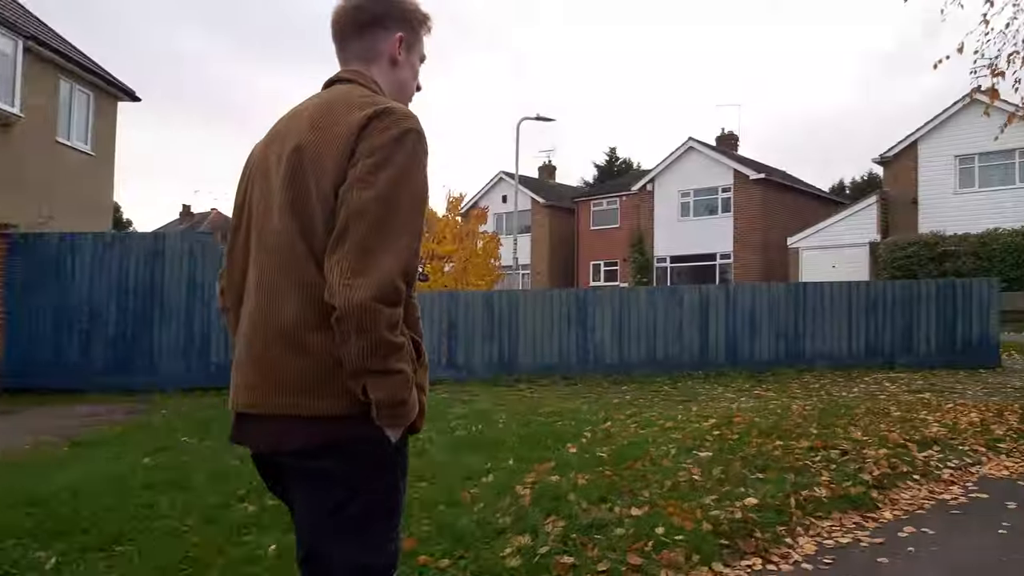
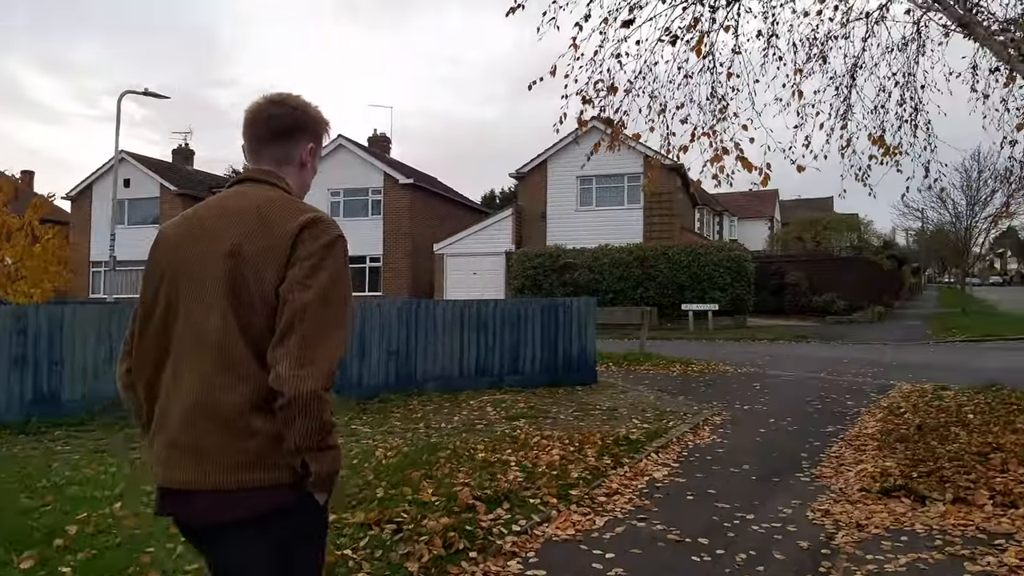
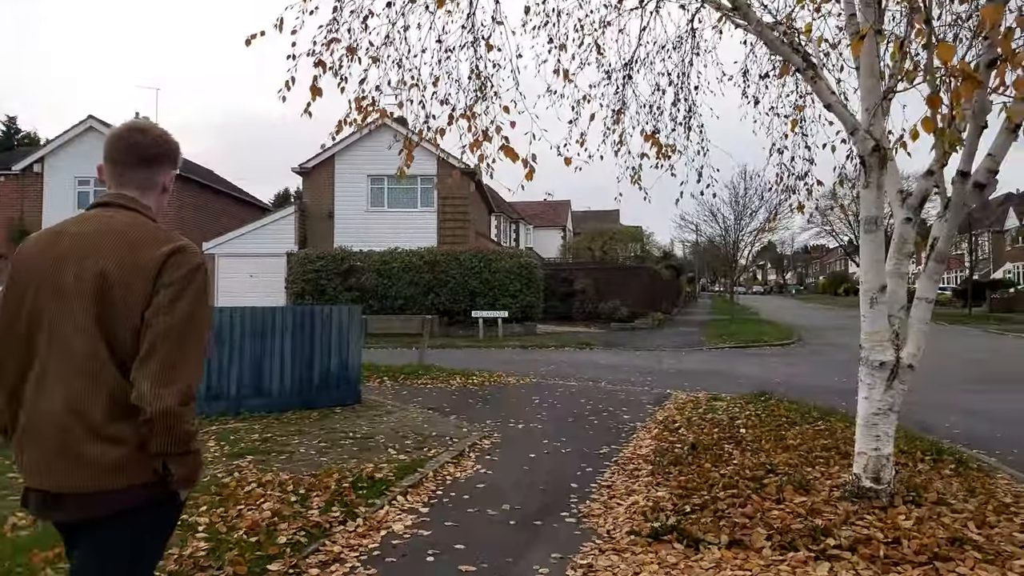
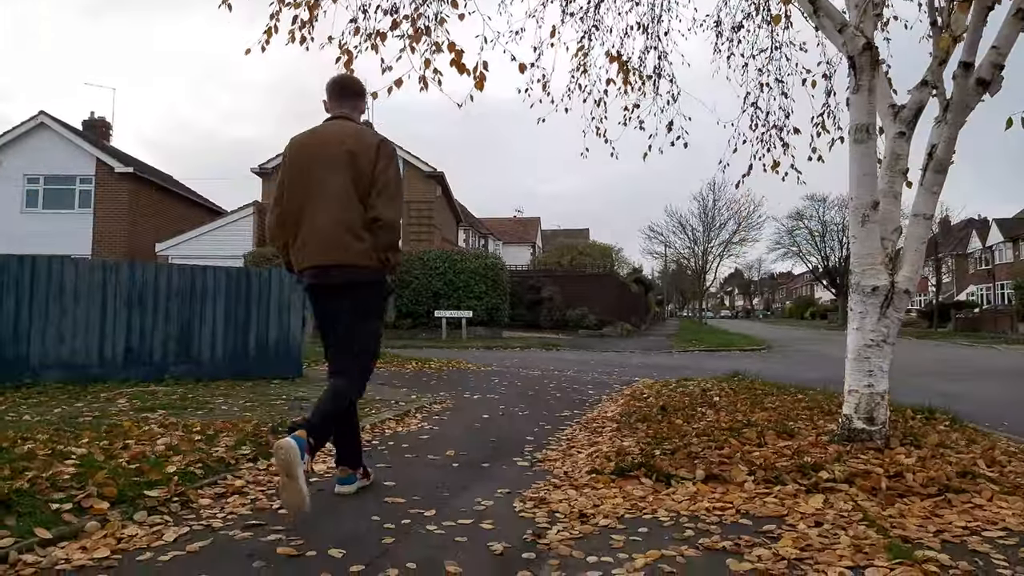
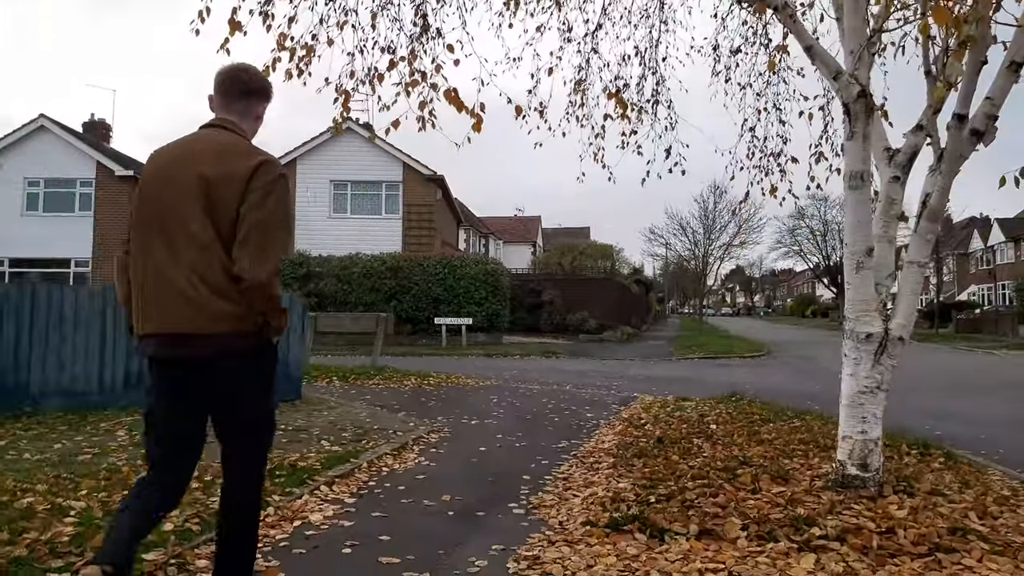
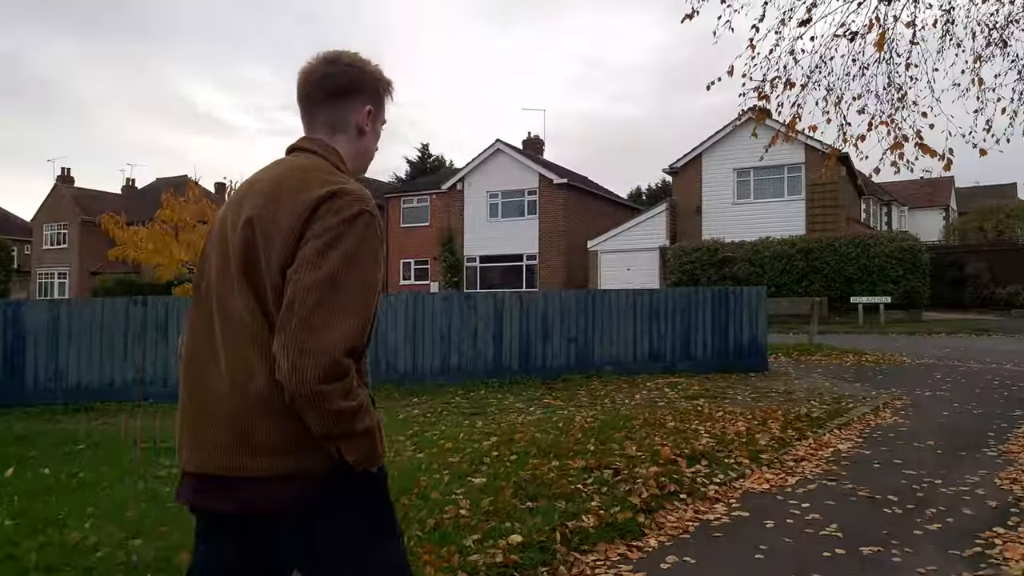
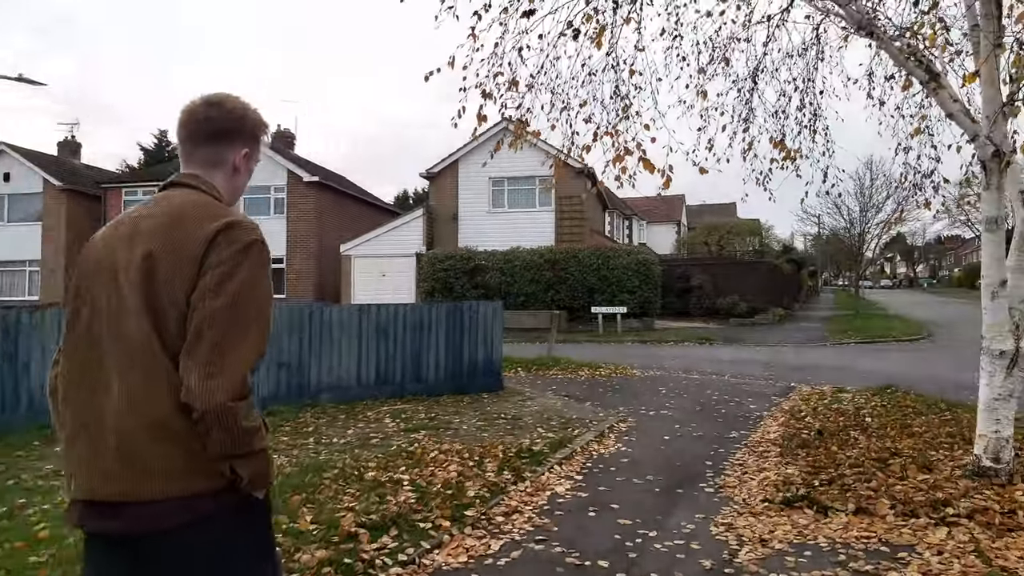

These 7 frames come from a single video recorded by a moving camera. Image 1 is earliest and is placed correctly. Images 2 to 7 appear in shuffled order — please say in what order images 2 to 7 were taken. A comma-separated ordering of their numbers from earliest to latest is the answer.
6, 2, 7, 3, 5, 4
